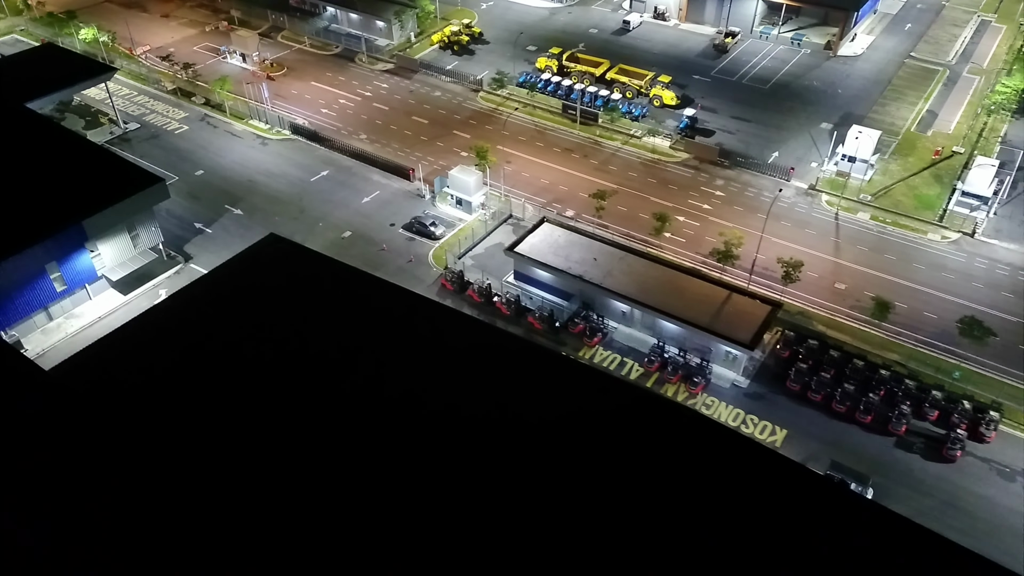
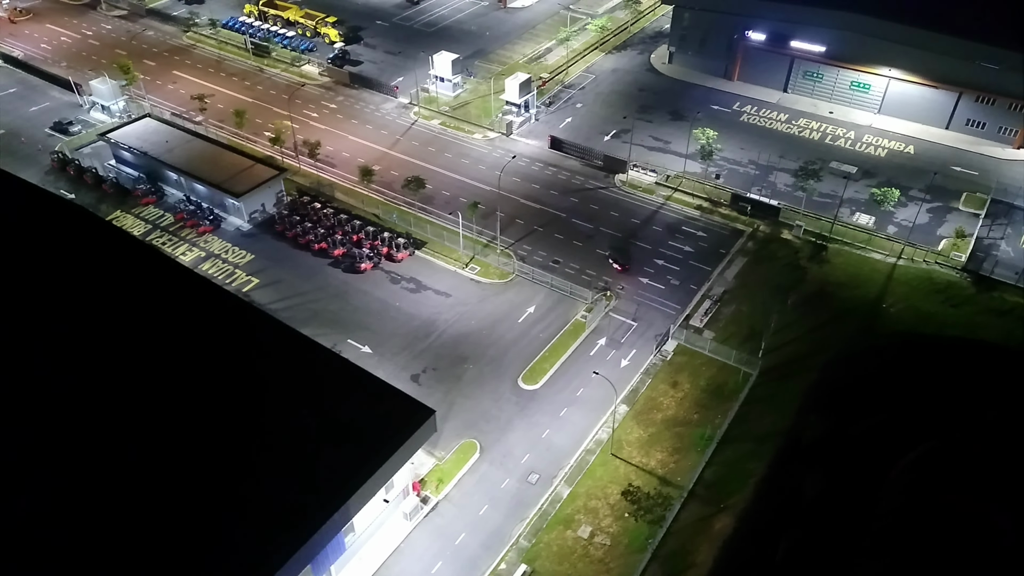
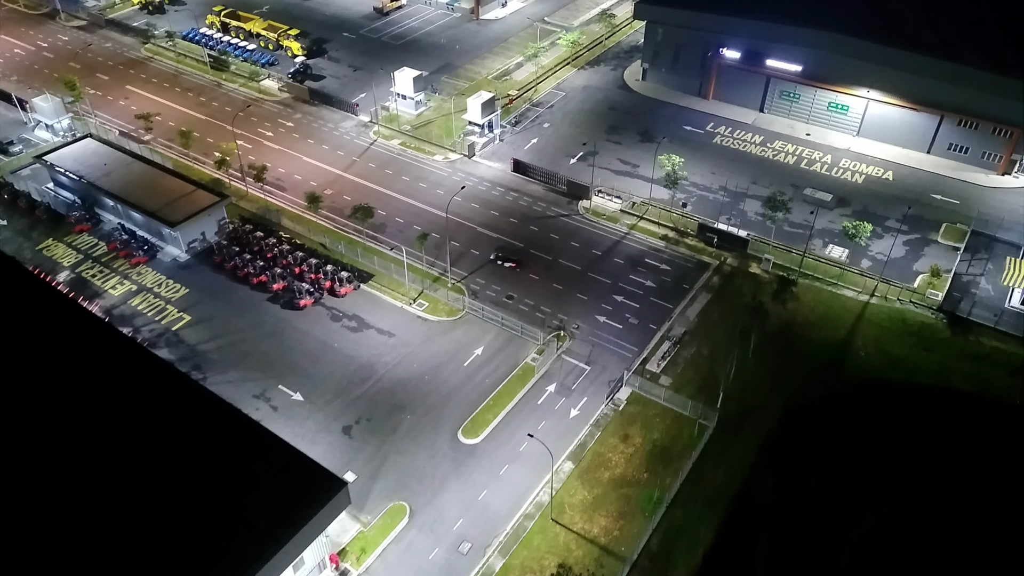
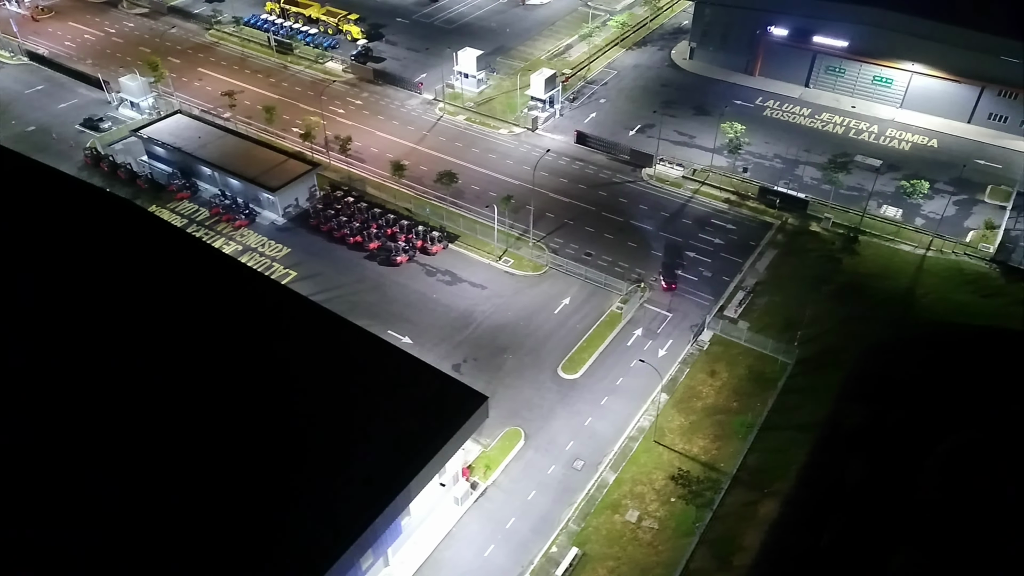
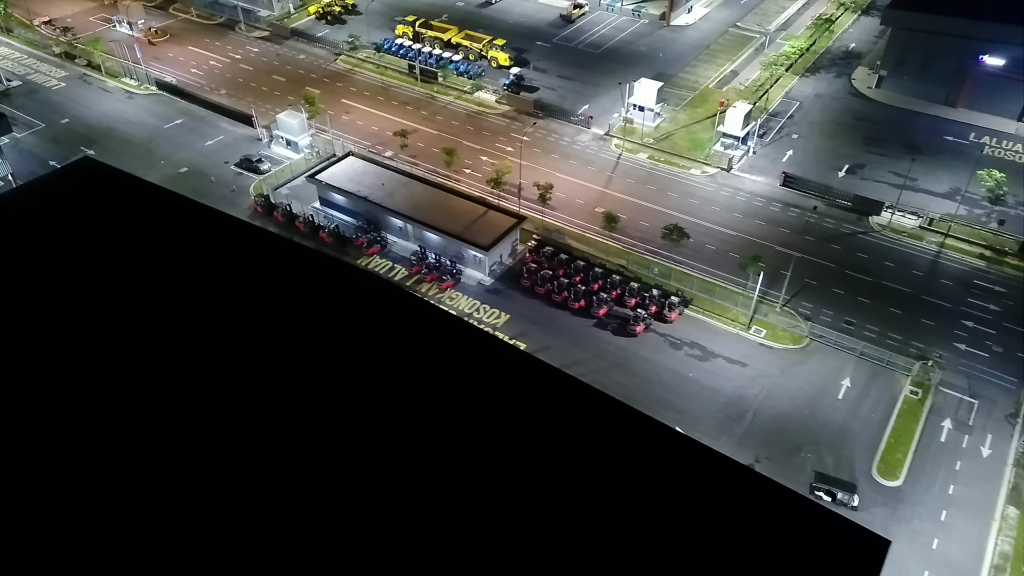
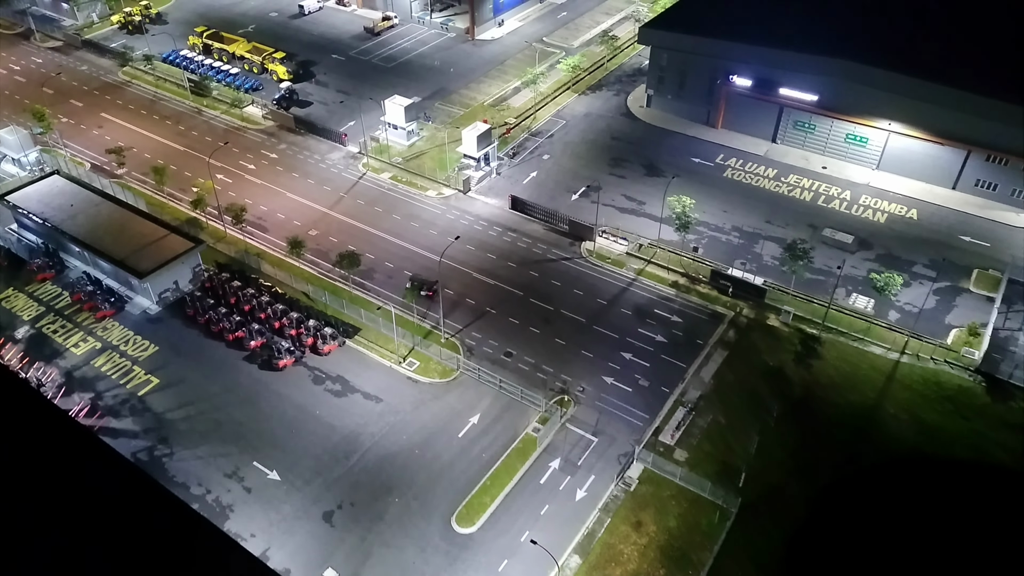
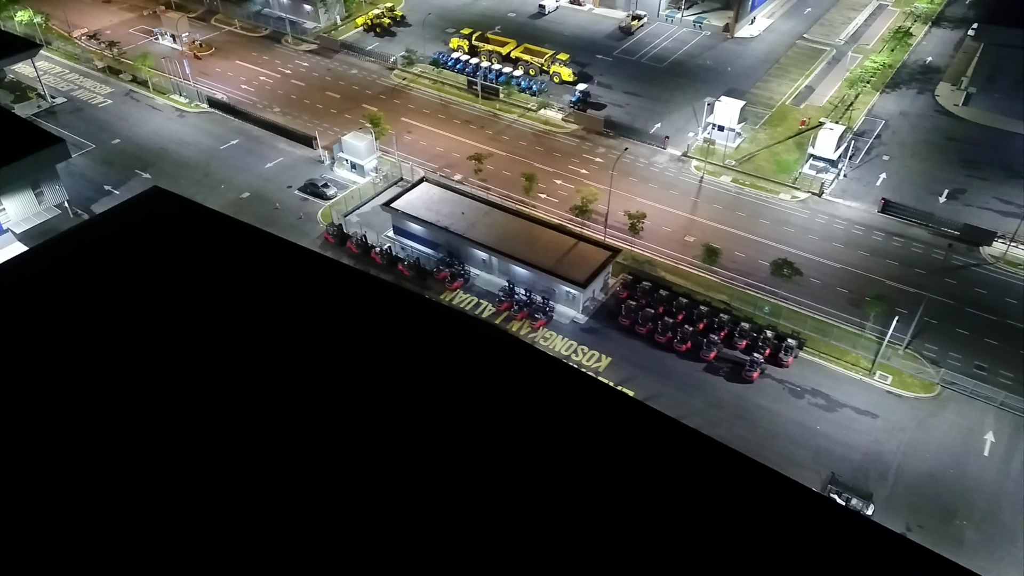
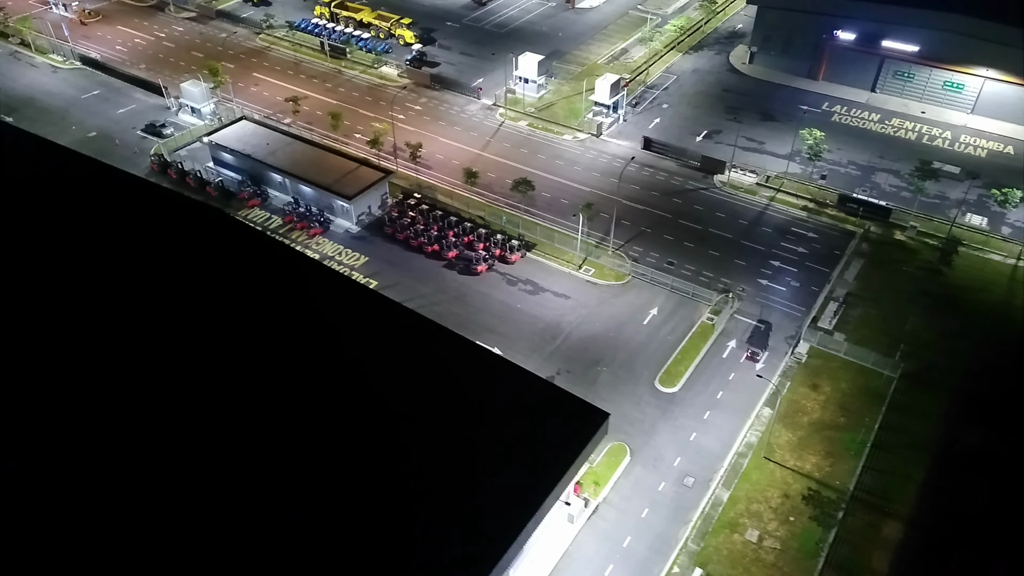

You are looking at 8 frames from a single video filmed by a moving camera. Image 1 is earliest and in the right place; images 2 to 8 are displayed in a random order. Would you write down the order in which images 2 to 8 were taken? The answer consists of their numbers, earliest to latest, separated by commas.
7, 5, 8, 4, 2, 3, 6
